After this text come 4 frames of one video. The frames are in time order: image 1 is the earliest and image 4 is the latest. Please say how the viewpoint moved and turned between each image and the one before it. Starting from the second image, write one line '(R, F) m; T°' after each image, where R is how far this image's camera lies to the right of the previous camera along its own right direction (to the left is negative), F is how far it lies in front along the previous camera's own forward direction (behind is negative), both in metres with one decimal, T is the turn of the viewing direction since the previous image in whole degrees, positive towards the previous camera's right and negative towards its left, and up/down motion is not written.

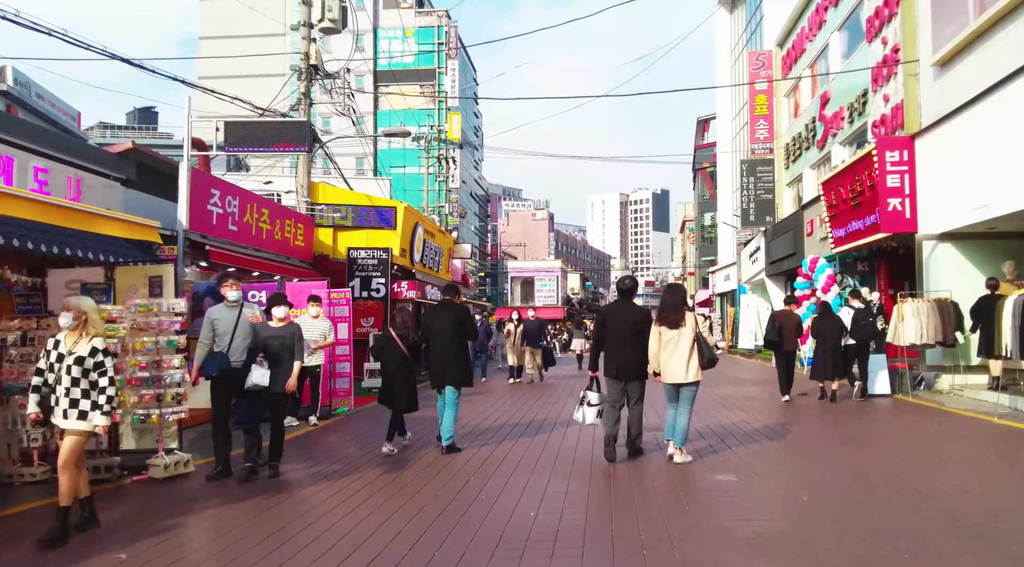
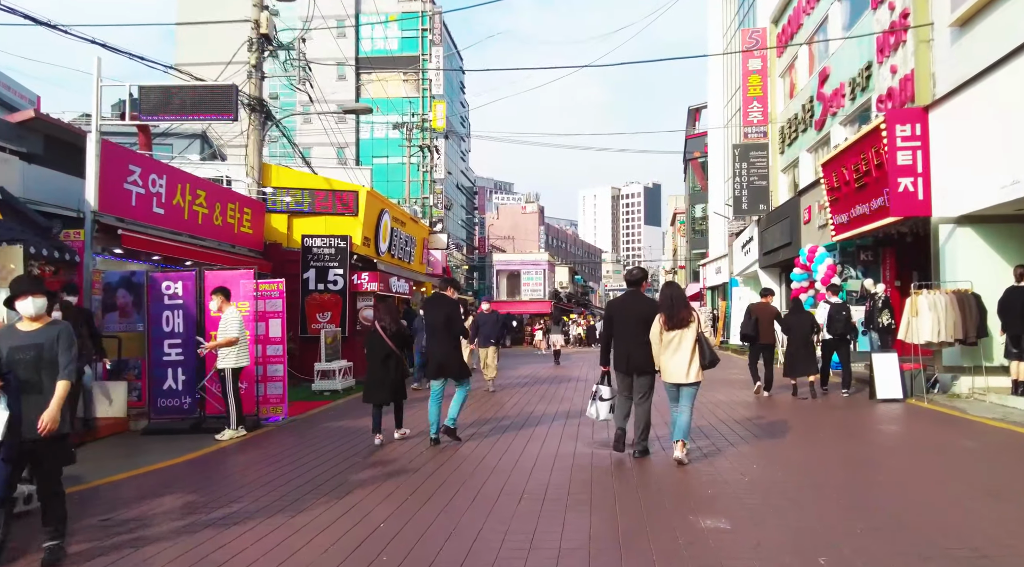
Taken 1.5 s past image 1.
(+0.5, +1.5) m; +1°
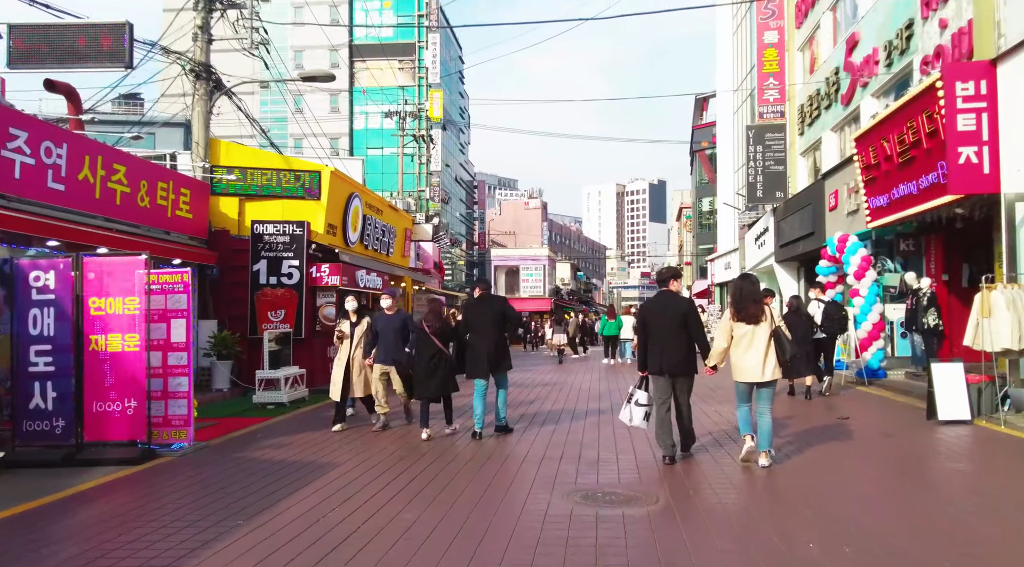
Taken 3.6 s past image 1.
(+0.4, +2.1) m; 0°
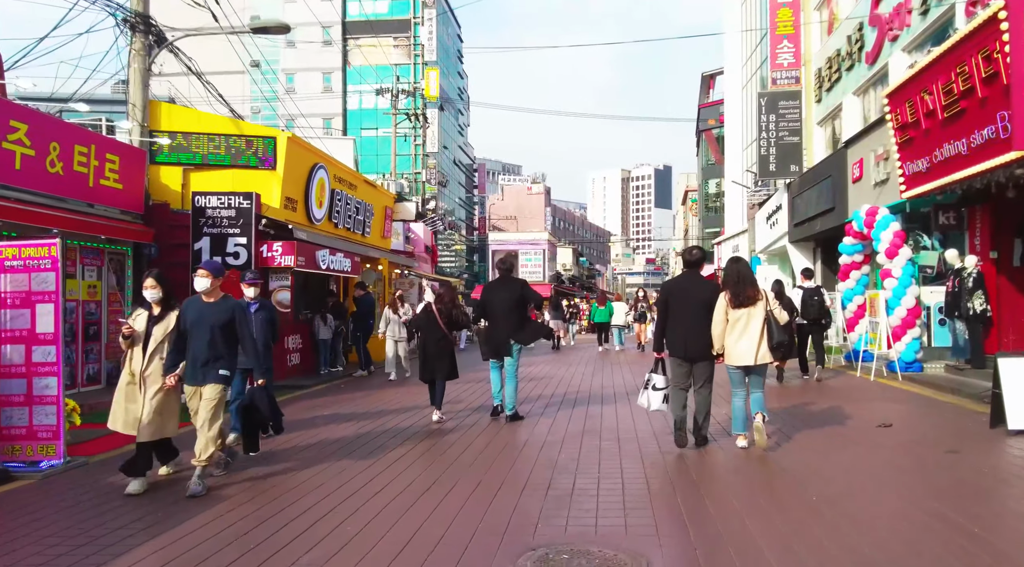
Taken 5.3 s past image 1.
(+0.4, +1.7) m; 0°
